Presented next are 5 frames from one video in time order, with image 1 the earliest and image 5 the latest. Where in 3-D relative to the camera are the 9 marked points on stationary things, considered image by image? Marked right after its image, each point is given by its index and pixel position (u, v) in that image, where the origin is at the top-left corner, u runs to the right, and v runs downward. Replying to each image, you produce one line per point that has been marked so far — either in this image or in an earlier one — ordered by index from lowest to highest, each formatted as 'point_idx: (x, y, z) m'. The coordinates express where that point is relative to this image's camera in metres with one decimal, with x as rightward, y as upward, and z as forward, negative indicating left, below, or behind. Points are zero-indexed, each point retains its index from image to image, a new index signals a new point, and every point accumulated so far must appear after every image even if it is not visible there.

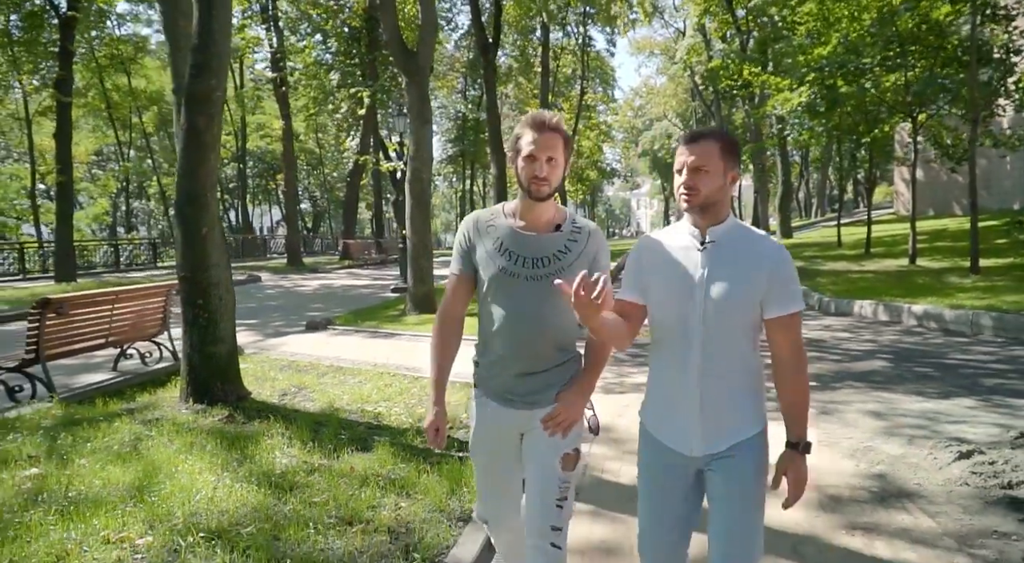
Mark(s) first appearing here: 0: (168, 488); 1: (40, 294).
0: (-2.4, -1.4, +4.3) m
1: (-13.3, -0.4, +16.8) m
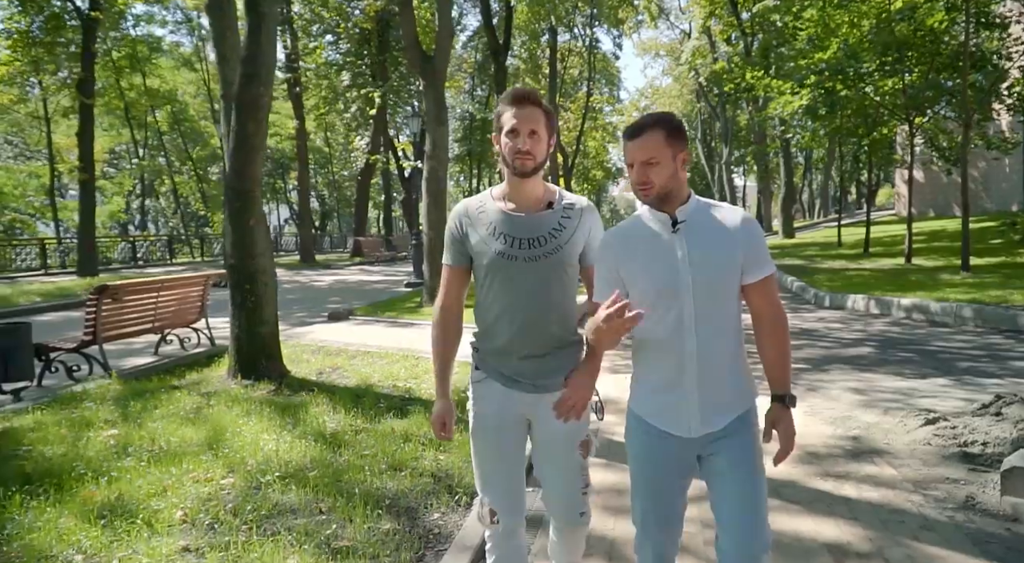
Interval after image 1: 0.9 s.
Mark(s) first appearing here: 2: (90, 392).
0: (-2.2, -1.3, +4.9) m
1: (-13.0, -0.2, +17.5) m
2: (-4.7, -1.2, +6.7) m
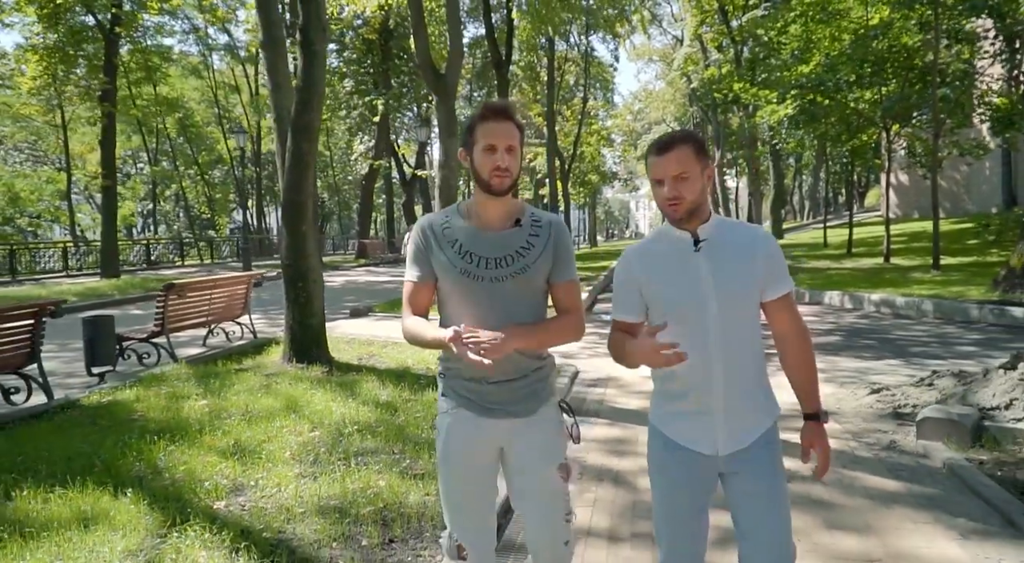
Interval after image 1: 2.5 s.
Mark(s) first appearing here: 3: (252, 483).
0: (-2.0, -1.3, +6.1) m
1: (-12.9, -0.2, +18.5) m
2: (-4.5, -1.2, +7.8) m
3: (-1.9, -1.5, +4.4) m
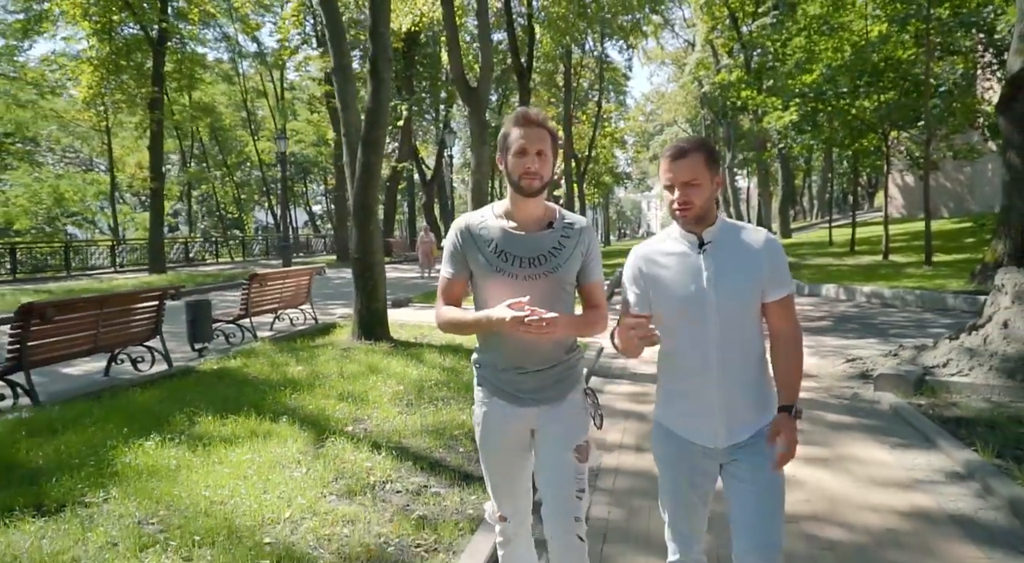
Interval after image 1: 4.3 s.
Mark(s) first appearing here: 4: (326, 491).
0: (-1.5, -1.1, +7.5) m
1: (-12.2, 0.0, +20.2) m
2: (-4.0, -1.0, +9.3) m
3: (-1.4, -1.3, +5.8) m
4: (-1.3, -1.5, +4.2) m
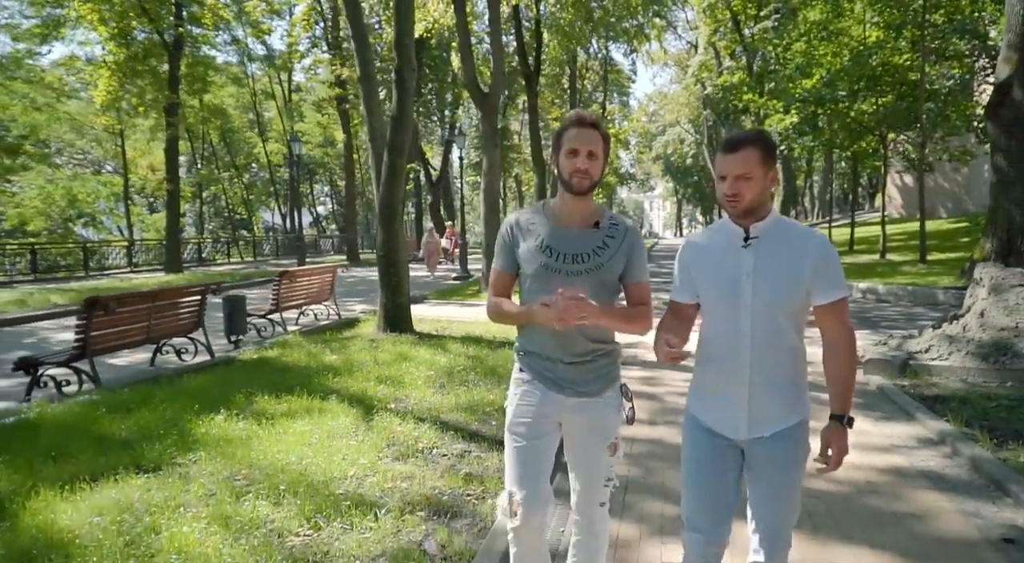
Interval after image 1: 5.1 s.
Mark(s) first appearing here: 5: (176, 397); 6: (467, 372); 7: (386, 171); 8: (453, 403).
0: (-1.2, -1.0, +8.2) m
1: (-11.9, 0.0, +20.8) m
2: (-3.7, -1.0, +10.0) m
3: (-1.2, -1.2, +6.5) m
4: (-1.1, -1.4, +4.9) m
5: (-3.6, -1.2, +6.3) m
6: (-0.6, -1.1, +7.3) m
7: (-2.2, +1.9, +10.0) m
8: (-0.6, -1.3, +6.2) m
